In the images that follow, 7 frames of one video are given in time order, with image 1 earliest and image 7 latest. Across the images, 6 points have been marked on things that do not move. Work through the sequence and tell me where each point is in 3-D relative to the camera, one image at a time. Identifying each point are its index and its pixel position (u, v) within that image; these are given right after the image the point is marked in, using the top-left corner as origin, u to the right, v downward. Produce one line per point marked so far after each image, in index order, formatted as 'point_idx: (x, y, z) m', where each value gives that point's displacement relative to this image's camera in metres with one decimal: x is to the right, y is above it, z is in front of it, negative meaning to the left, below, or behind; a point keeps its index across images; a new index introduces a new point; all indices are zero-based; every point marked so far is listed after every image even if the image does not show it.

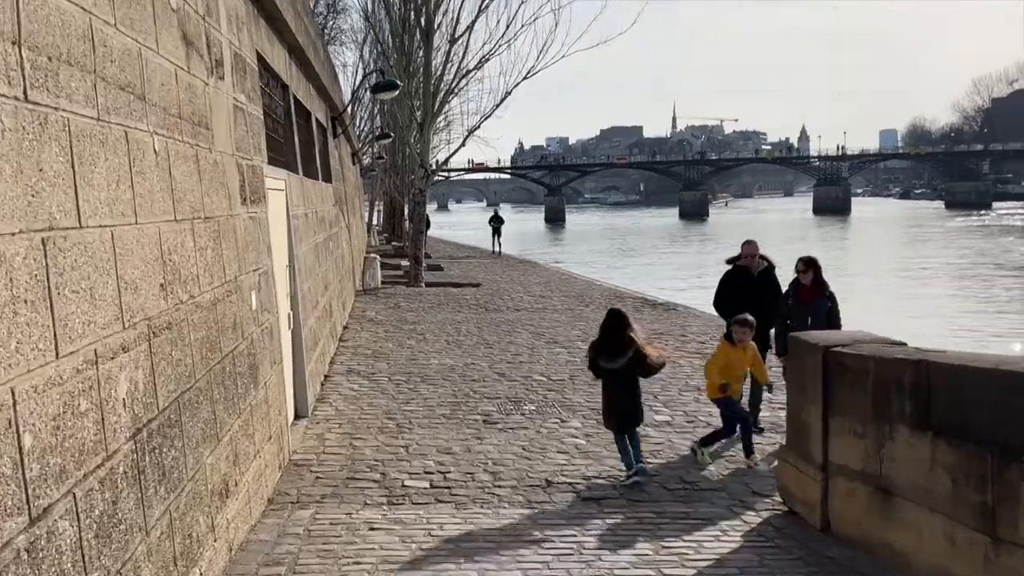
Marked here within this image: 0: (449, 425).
0: (-0.6, -1.2, +8.4) m
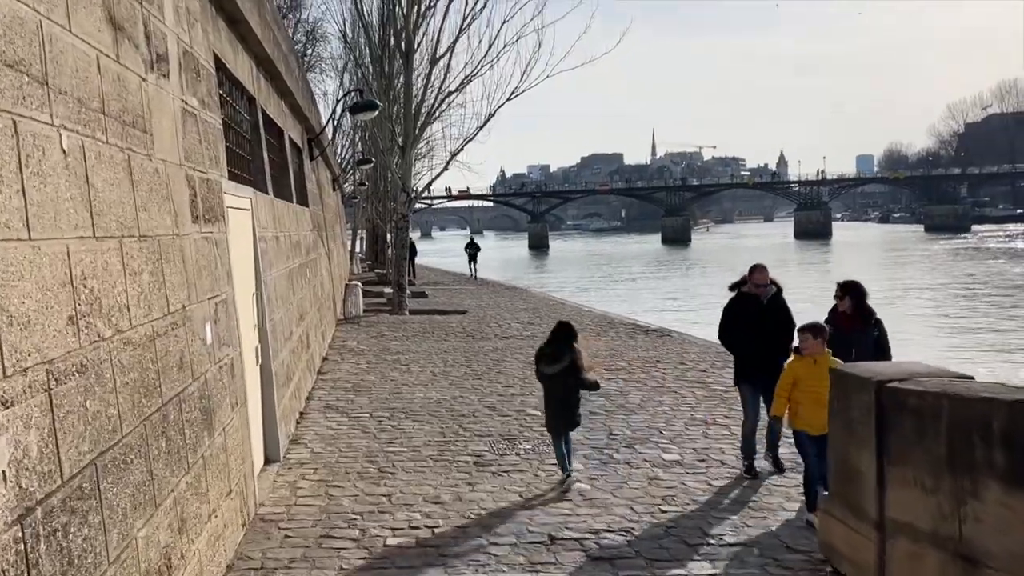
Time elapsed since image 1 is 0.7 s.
0: (-0.6, -1.5, +7.5) m
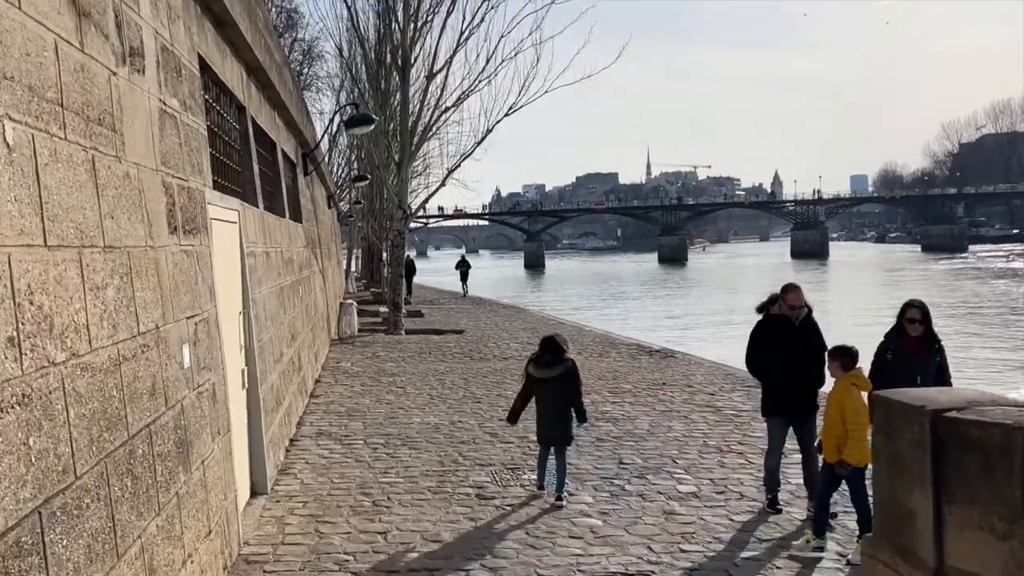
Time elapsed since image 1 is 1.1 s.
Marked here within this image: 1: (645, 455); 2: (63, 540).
0: (-0.6, -1.6, +7.0) m
1: (+1.2, -1.6, +8.6) m
2: (-1.5, -0.8, +3.0) m
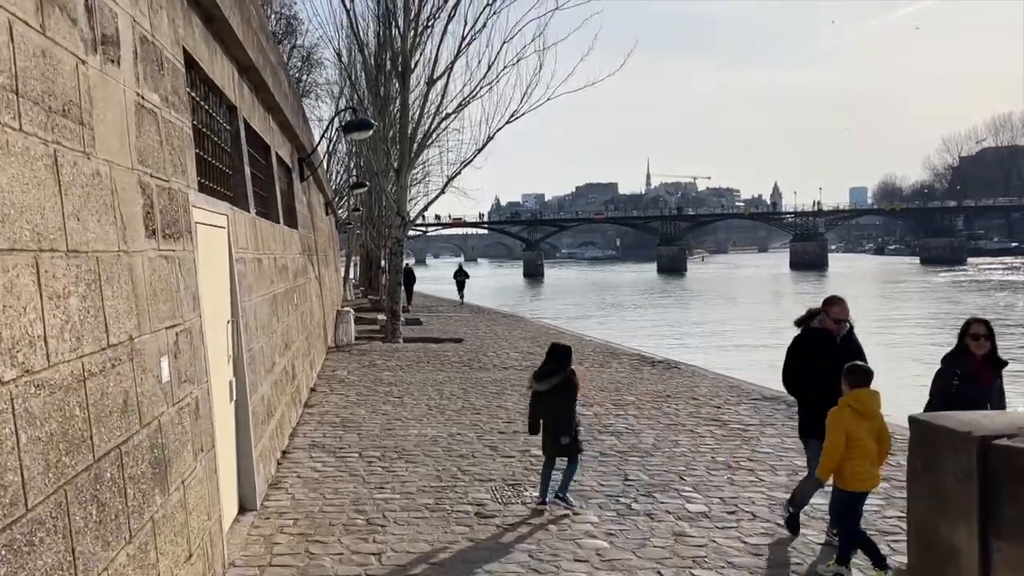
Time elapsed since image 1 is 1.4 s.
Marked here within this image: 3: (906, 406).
0: (-0.6, -1.7, +6.6) m
1: (+1.2, -1.7, +8.2) m
2: (-1.4, -0.8, +2.6) m
3: (+7.4, -2.3, +17.1) m
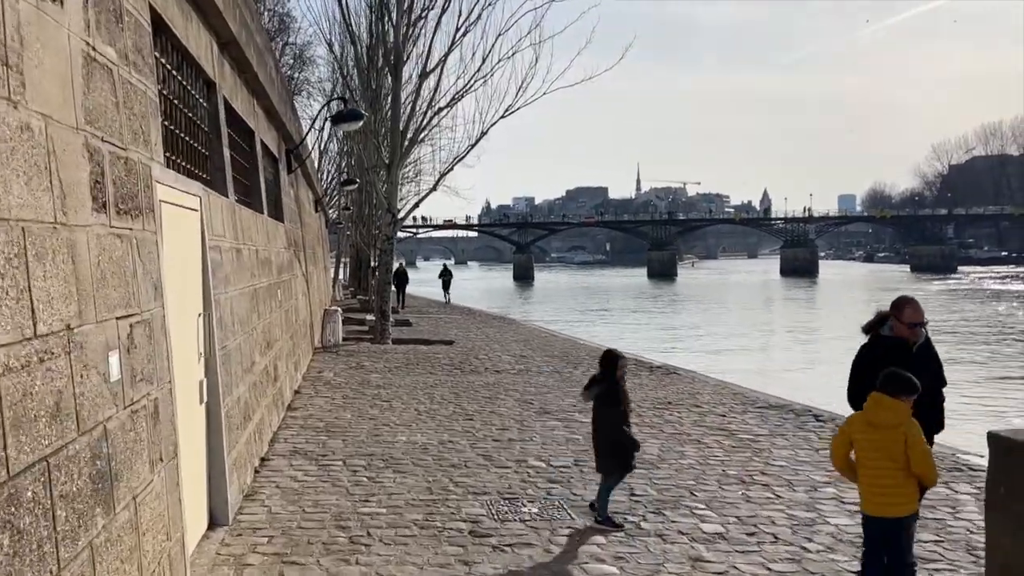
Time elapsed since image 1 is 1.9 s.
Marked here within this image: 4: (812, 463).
0: (-0.6, -1.7, +6.0) m
1: (+1.2, -1.6, +7.6) m
2: (-1.4, -0.8, +2.0) m
3: (+7.2, -2.4, +16.6) m
4: (+2.8, -1.7, +8.7) m
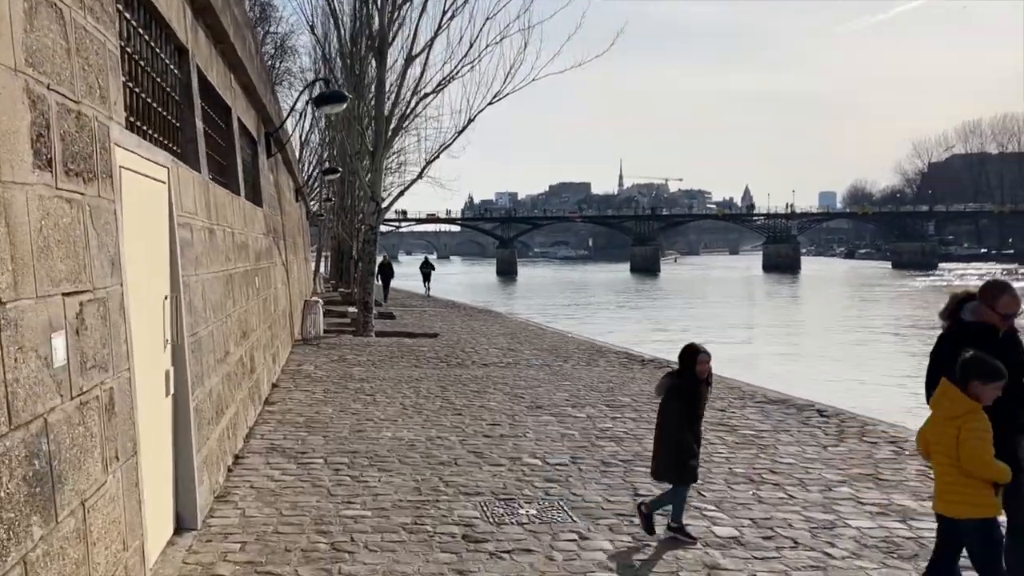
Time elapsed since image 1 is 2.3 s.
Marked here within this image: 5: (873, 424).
0: (-0.6, -1.5, +5.5) m
1: (+1.2, -1.5, +7.1) m
2: (-1.3, -0.7, +1.5) m
3: (+7.0, -2.2, +16.2) m
4: (+2.8, -1.6, +8.2) m
5: (+4.0, -1.5, +10.0) m
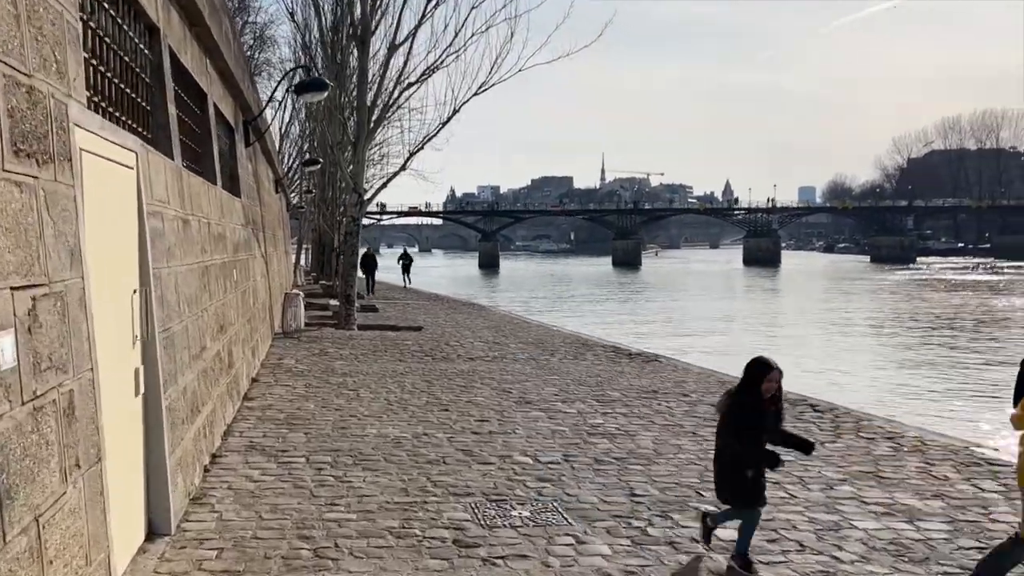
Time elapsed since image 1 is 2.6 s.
0: (-0.6, -1.5, +5.2) m
1: (+1.1, -1.5, +6.9) m
2: (-1.3, -0.7, +1.1) m
3: (+6.8, -2.1, +16.1) m
4: (+2.7, -1.5, +8.0) m
5: (+3.8, -1.4, +9.8) m
